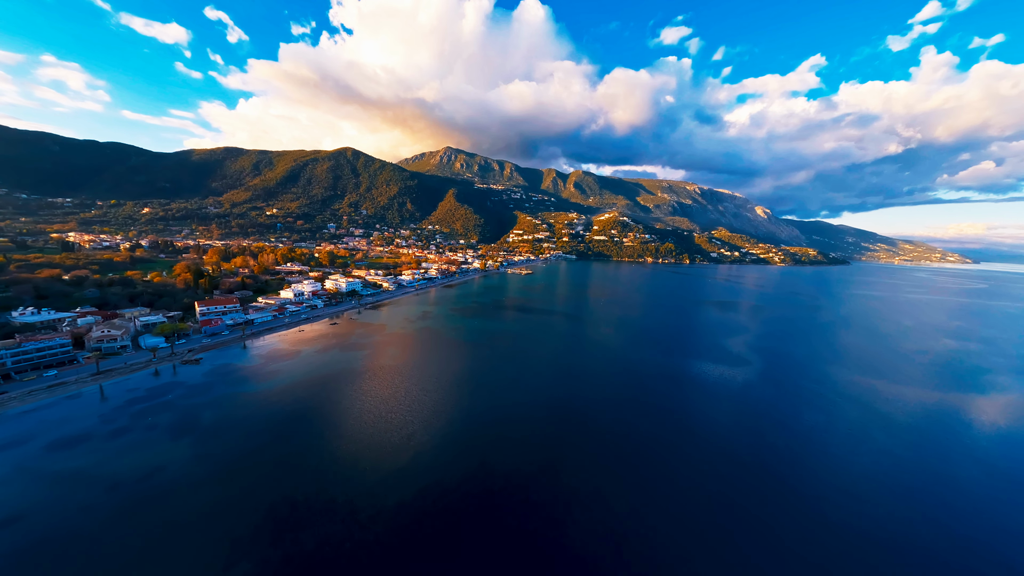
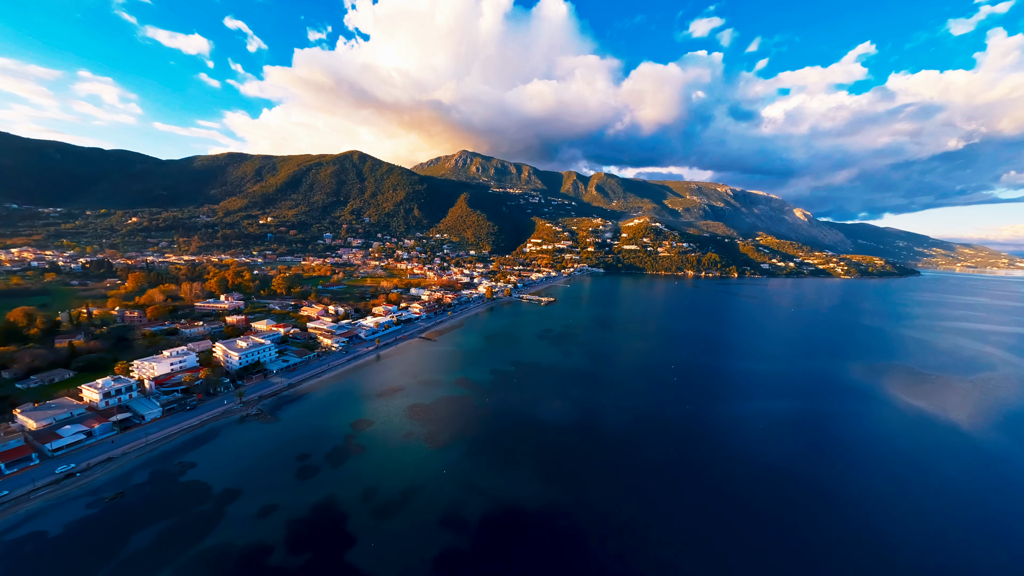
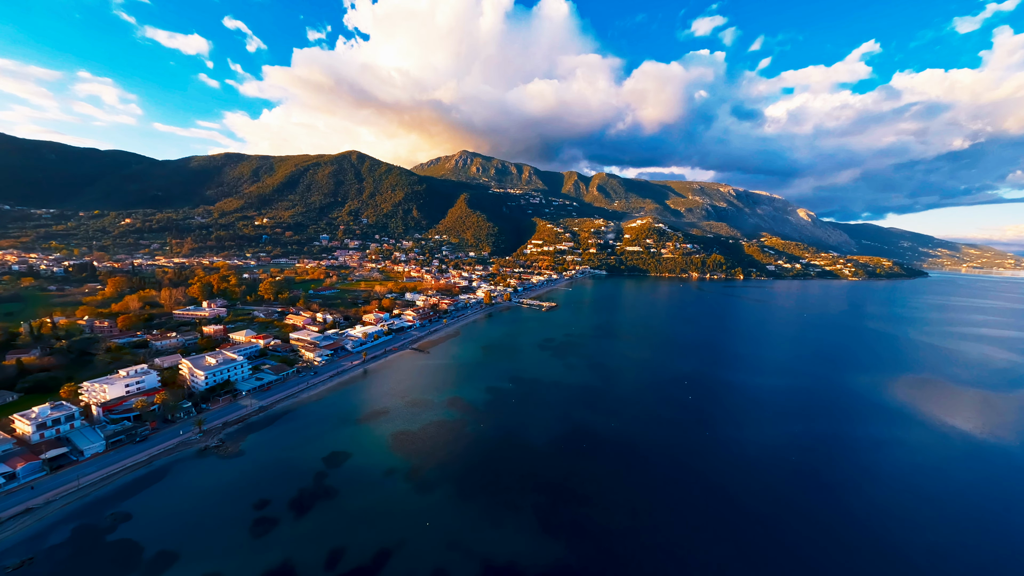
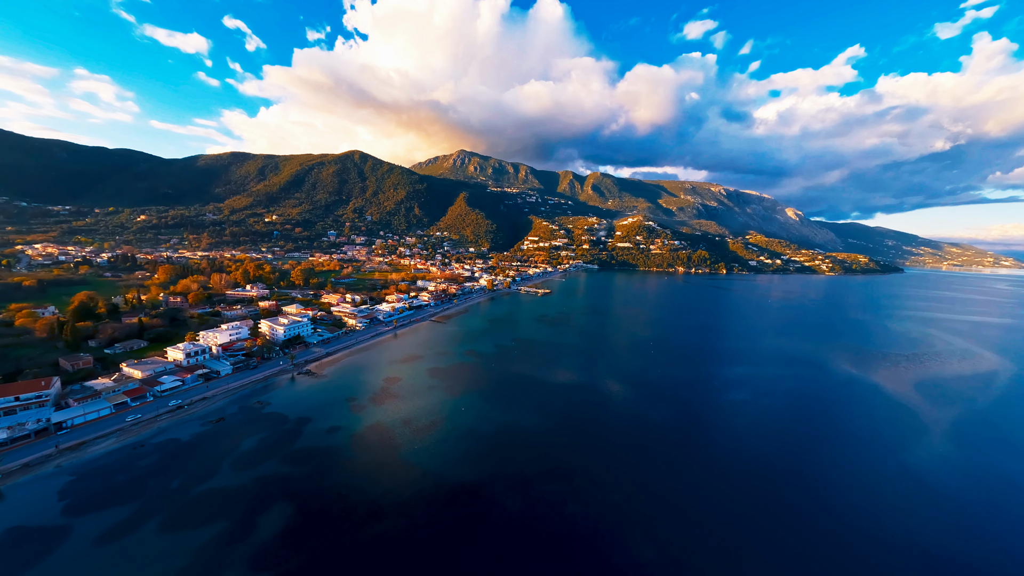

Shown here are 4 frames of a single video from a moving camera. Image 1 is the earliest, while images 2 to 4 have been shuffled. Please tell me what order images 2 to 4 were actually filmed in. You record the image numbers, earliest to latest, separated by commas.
4, 2, 3
